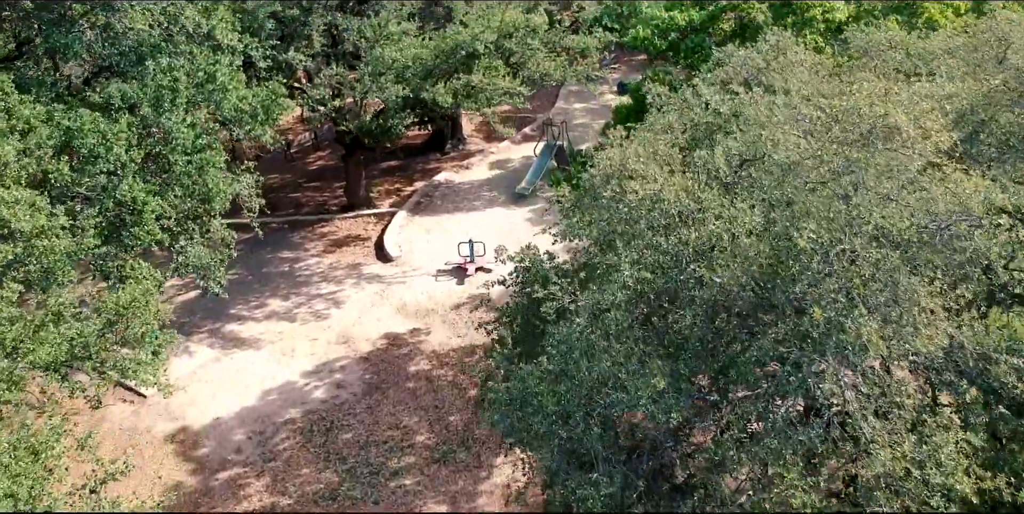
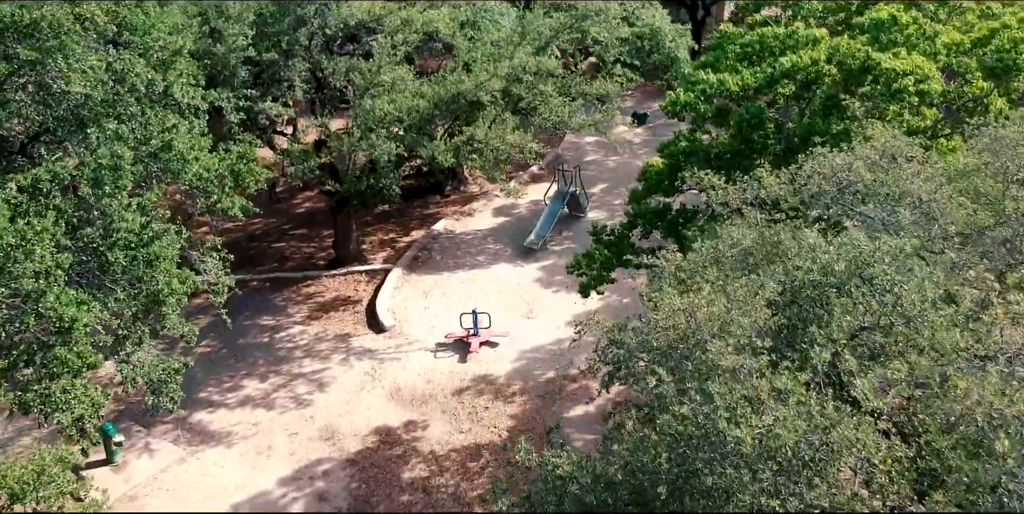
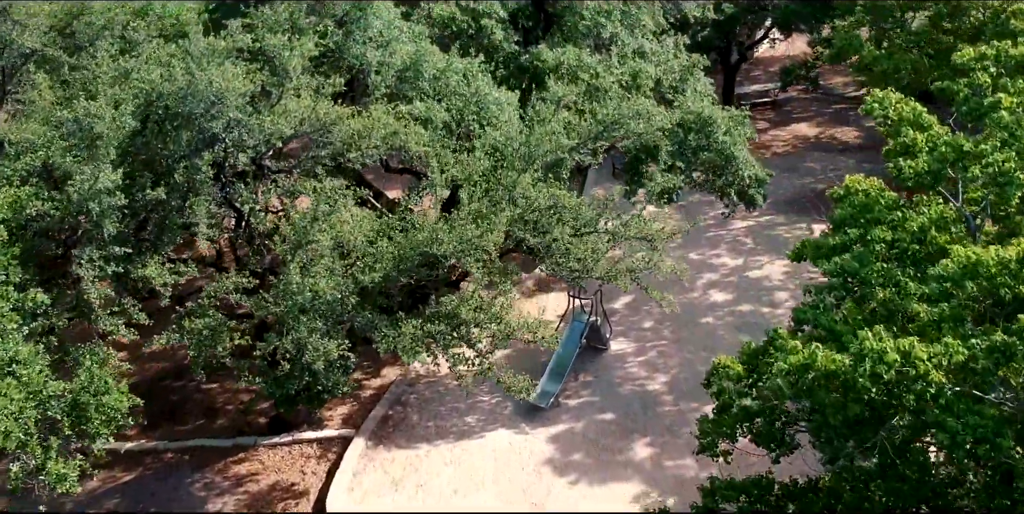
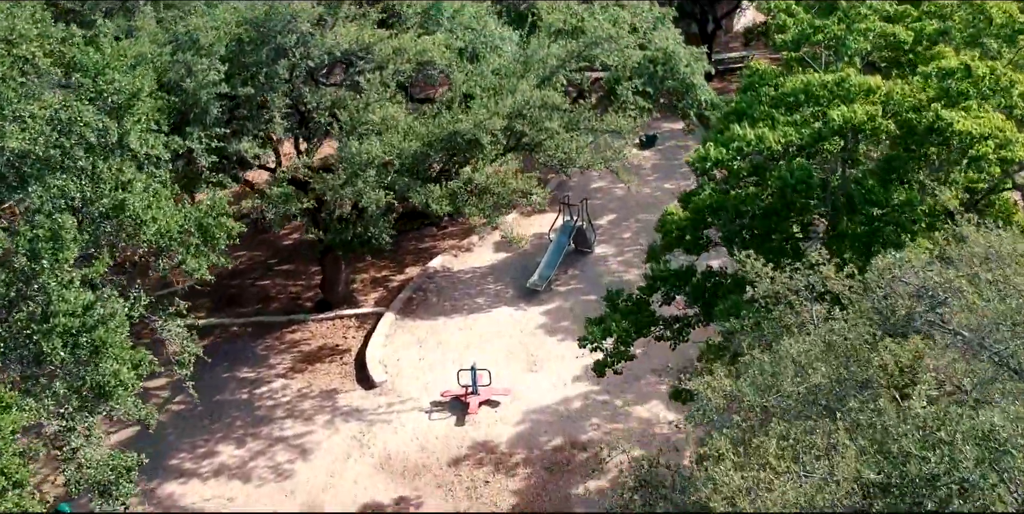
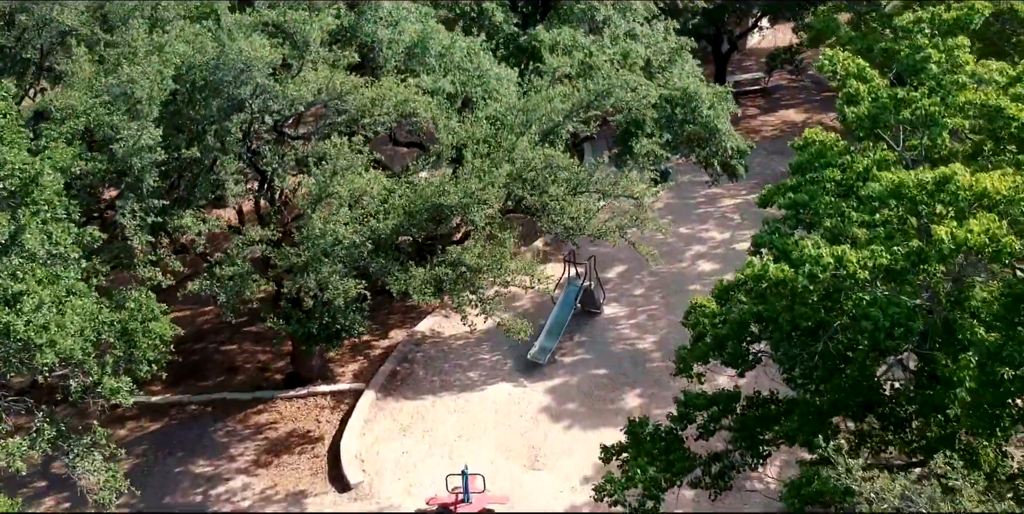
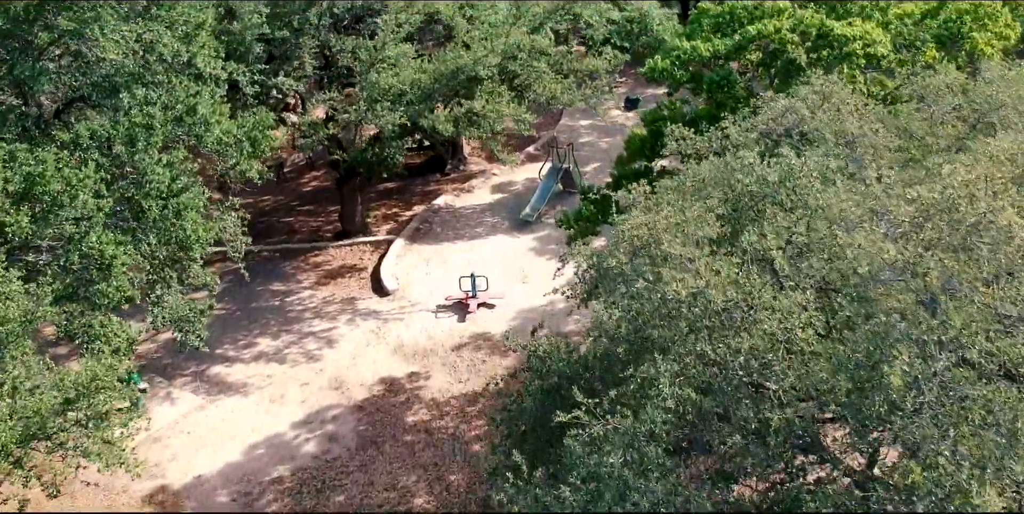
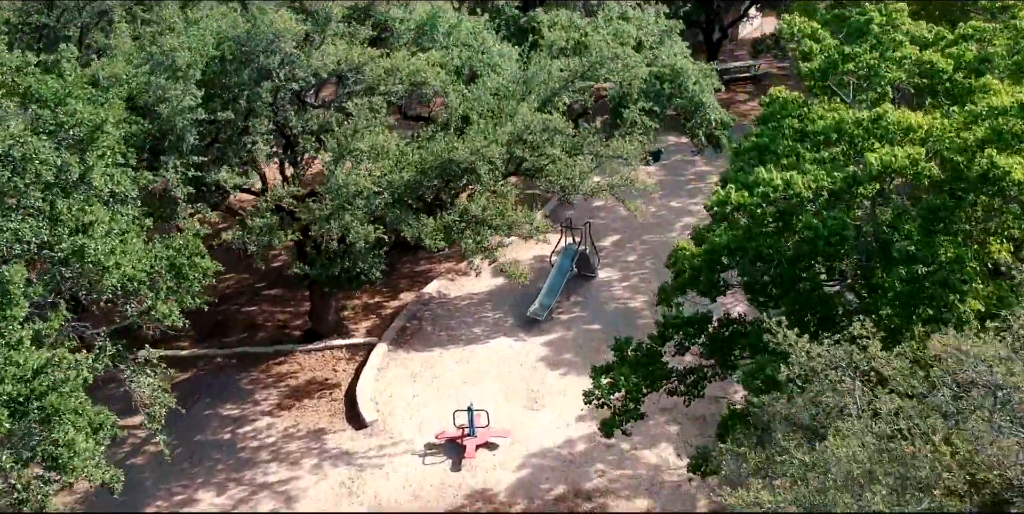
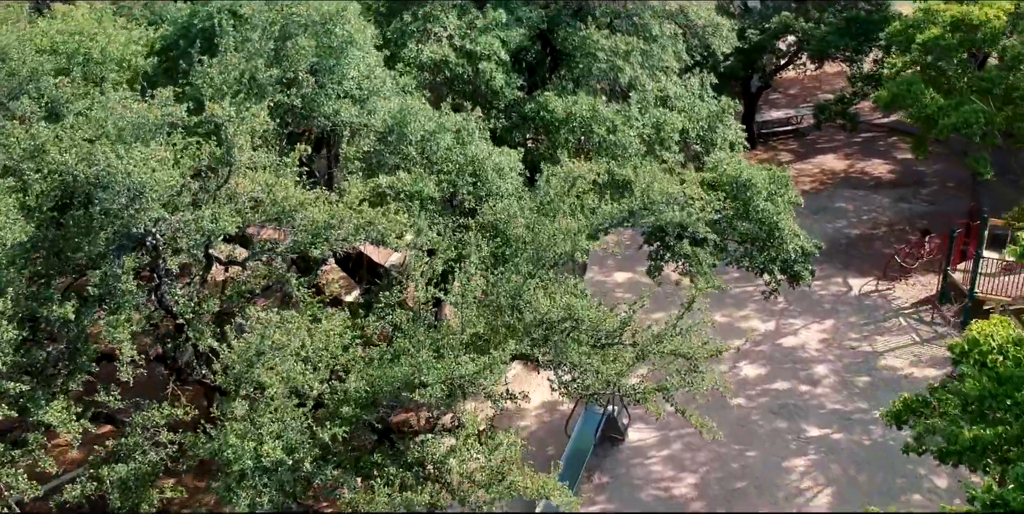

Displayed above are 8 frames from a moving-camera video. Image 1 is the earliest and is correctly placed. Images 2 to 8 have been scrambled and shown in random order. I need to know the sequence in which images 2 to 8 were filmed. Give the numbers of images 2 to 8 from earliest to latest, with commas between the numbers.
6, 2, 4, 7, 5, 3, 8
